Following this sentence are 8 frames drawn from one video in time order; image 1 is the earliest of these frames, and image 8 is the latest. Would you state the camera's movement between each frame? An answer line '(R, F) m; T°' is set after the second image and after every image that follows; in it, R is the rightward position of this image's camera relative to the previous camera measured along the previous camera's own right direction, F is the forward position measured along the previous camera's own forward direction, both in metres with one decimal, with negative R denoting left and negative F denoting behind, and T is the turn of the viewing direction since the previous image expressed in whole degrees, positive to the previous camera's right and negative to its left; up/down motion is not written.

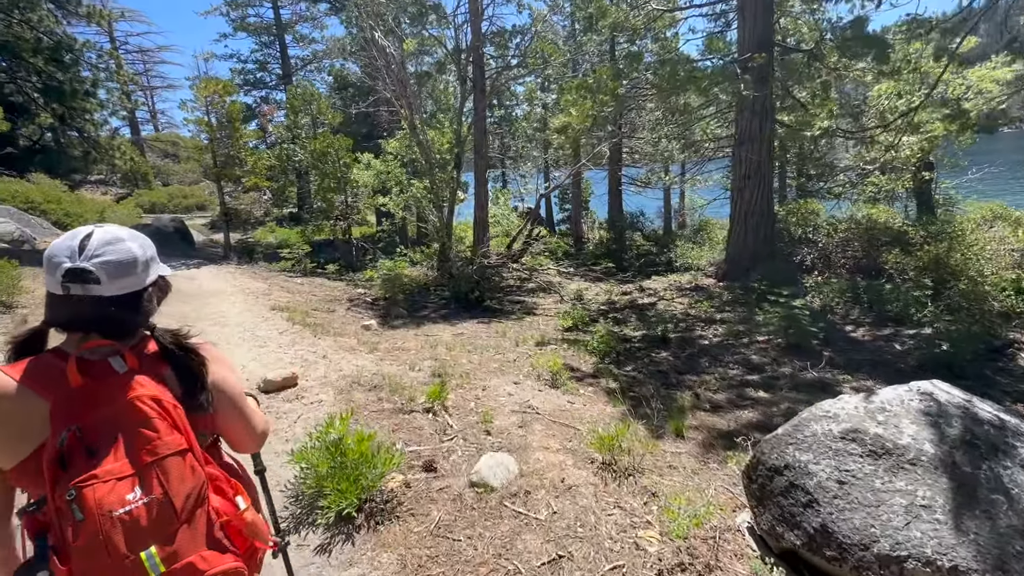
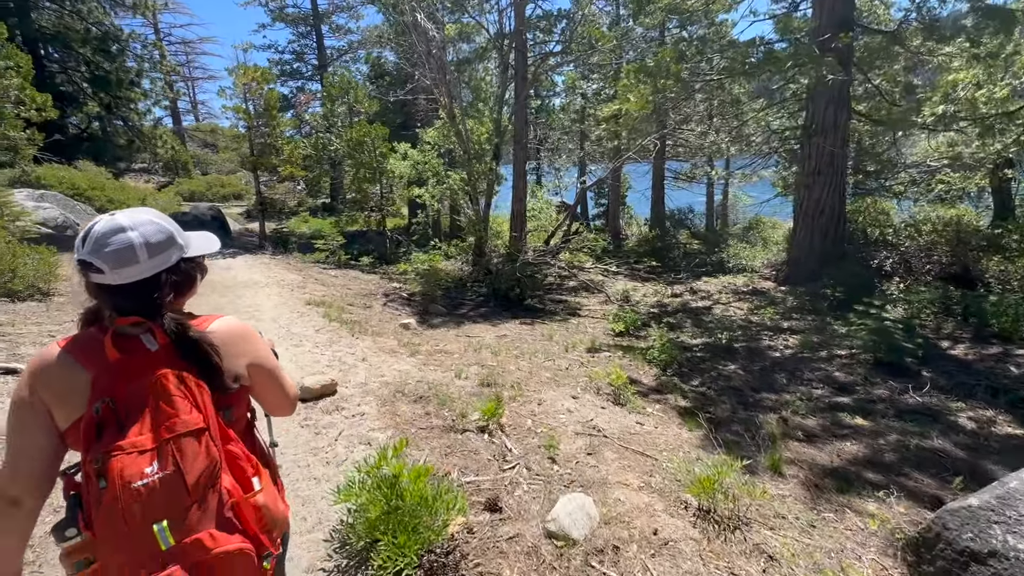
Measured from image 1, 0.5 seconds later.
(-0.4, +0.5) m; -3°
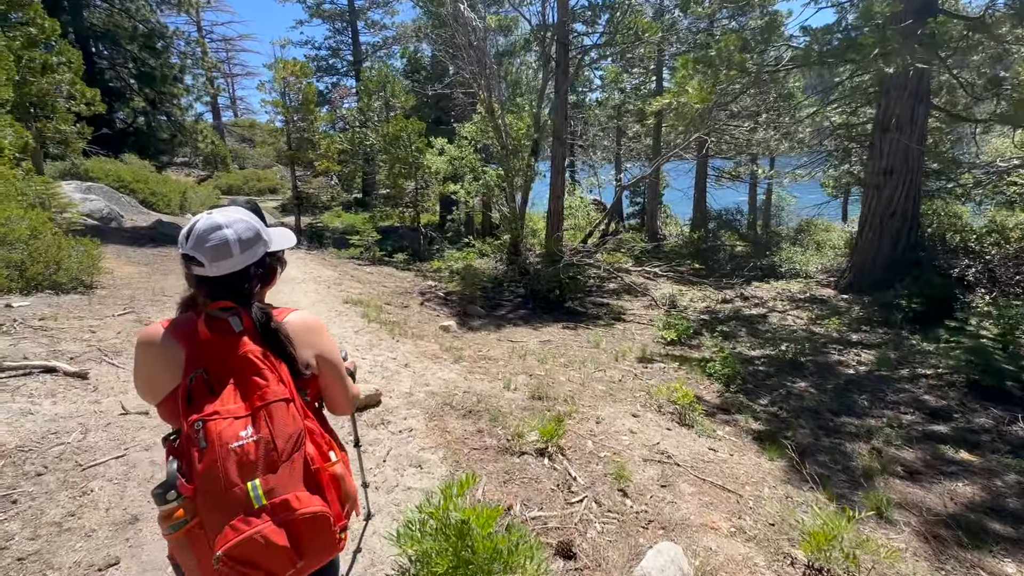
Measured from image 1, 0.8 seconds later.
(-0.3, +0.4) m; -3°
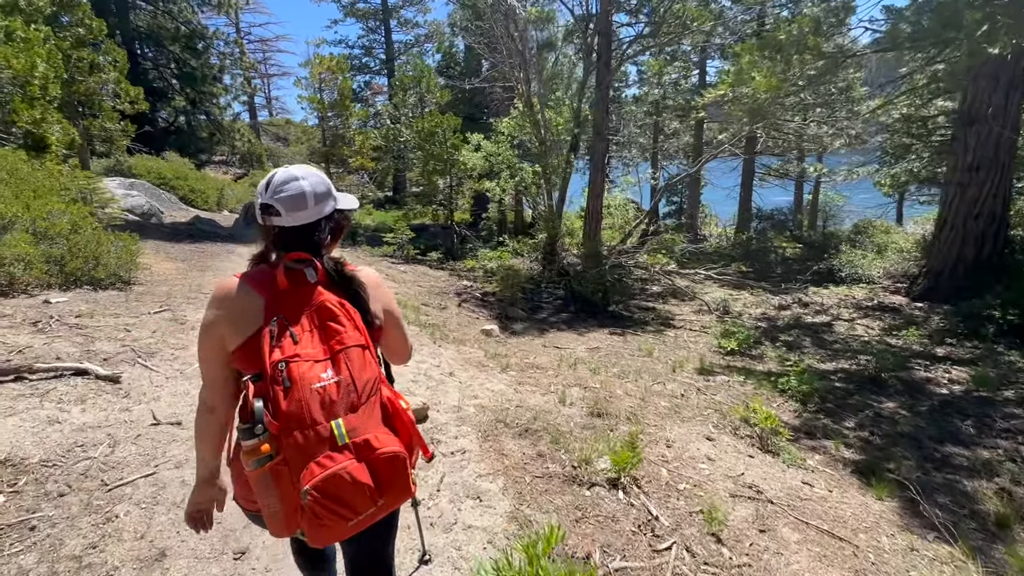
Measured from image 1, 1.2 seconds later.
(-0.3, +0.4) m; -3°
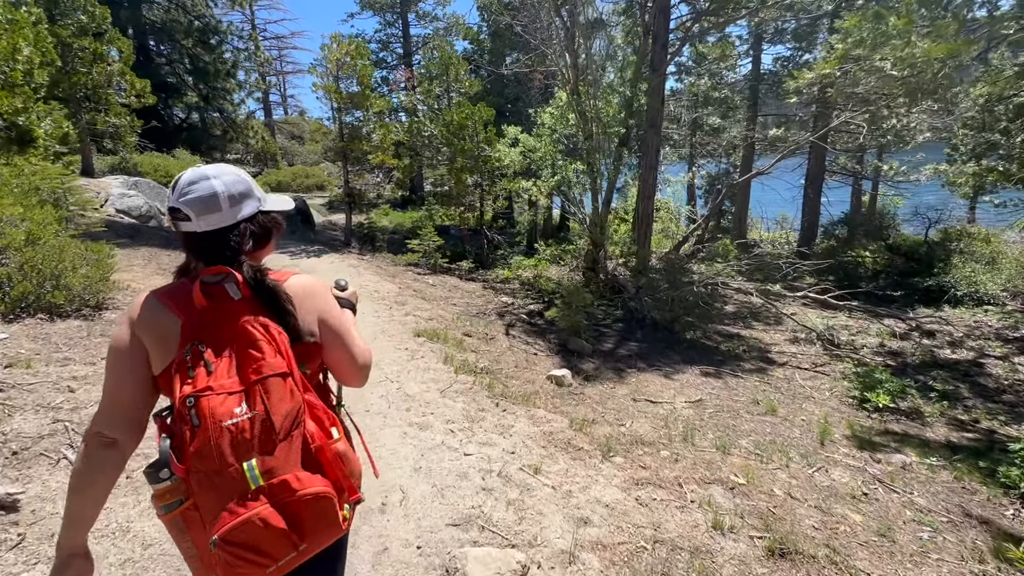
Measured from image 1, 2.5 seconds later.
(-0.7, +1.5) m; -1°
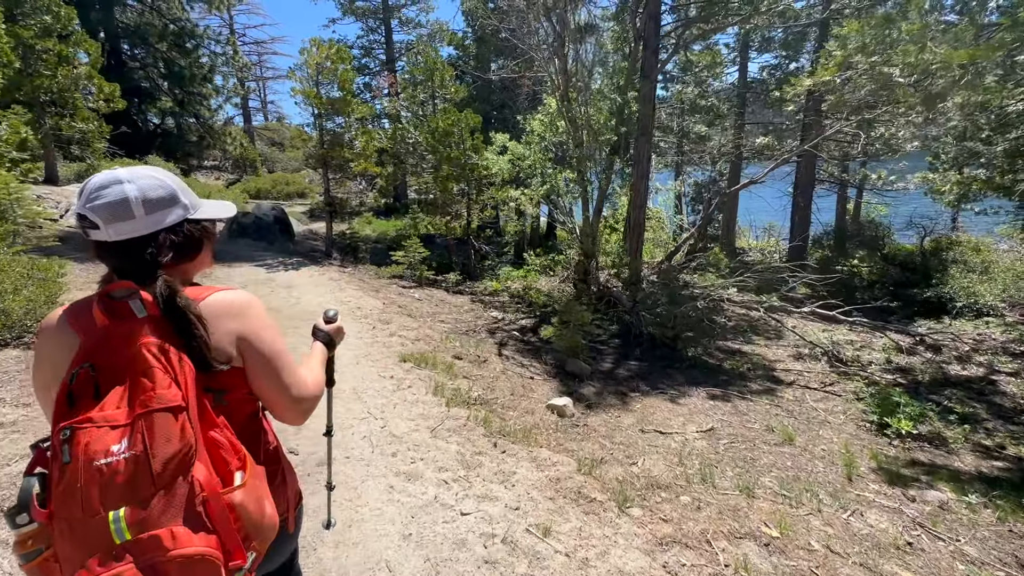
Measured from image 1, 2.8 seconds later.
(-0.1, +0.4) m; +2°
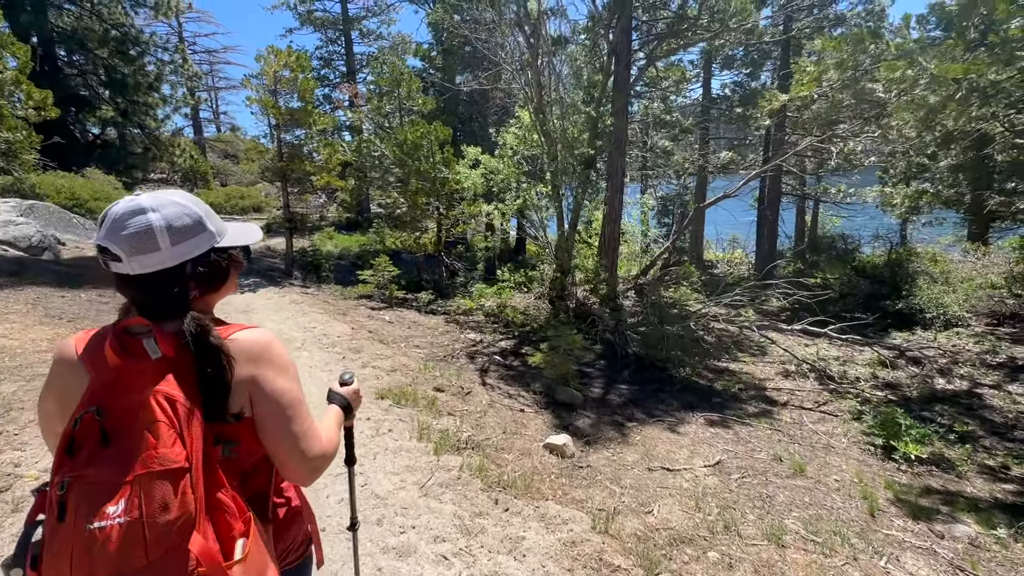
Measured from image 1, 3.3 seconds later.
(-0.2, +0.4) m; +4°
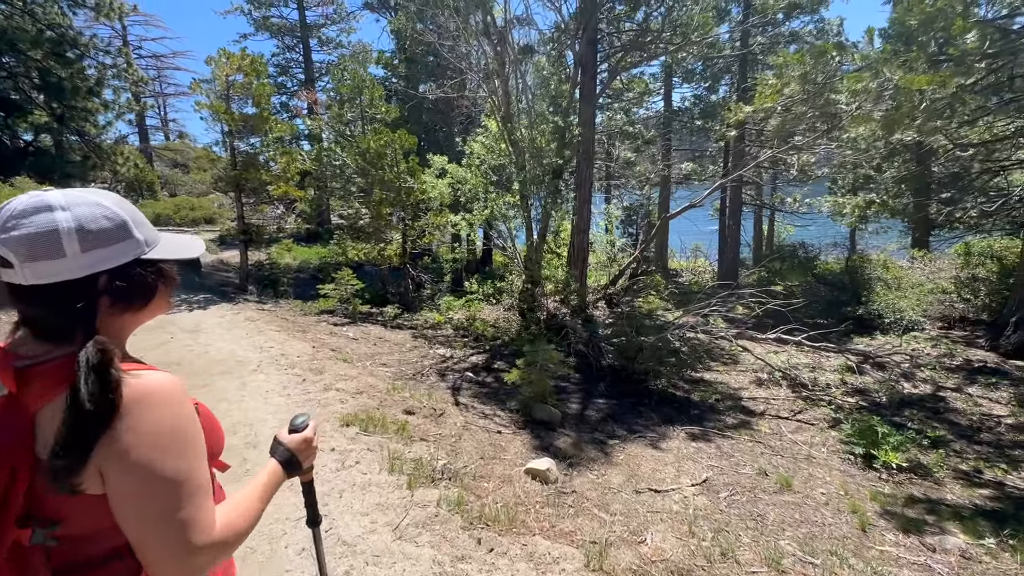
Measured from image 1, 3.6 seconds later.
(-0.1, +0.2) m; +4°
